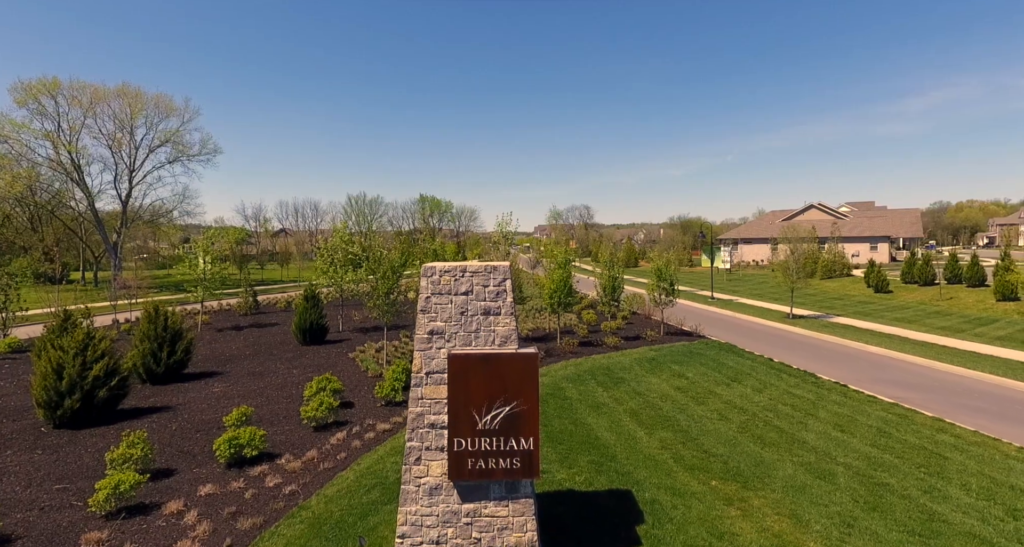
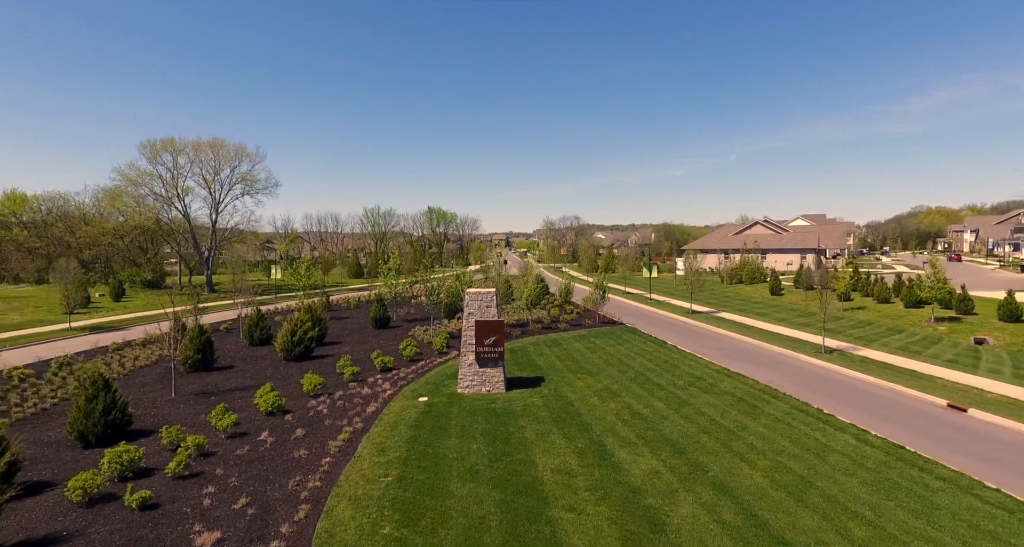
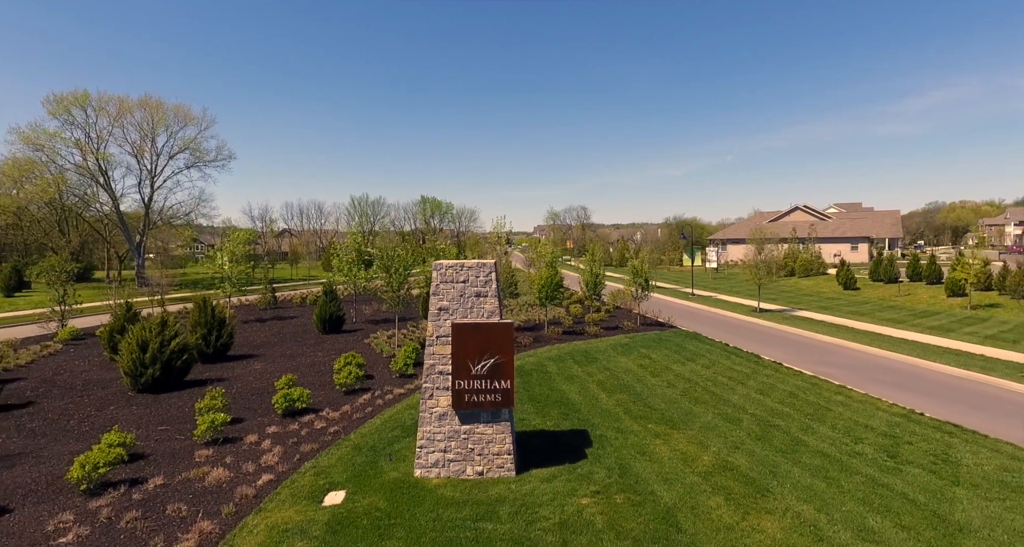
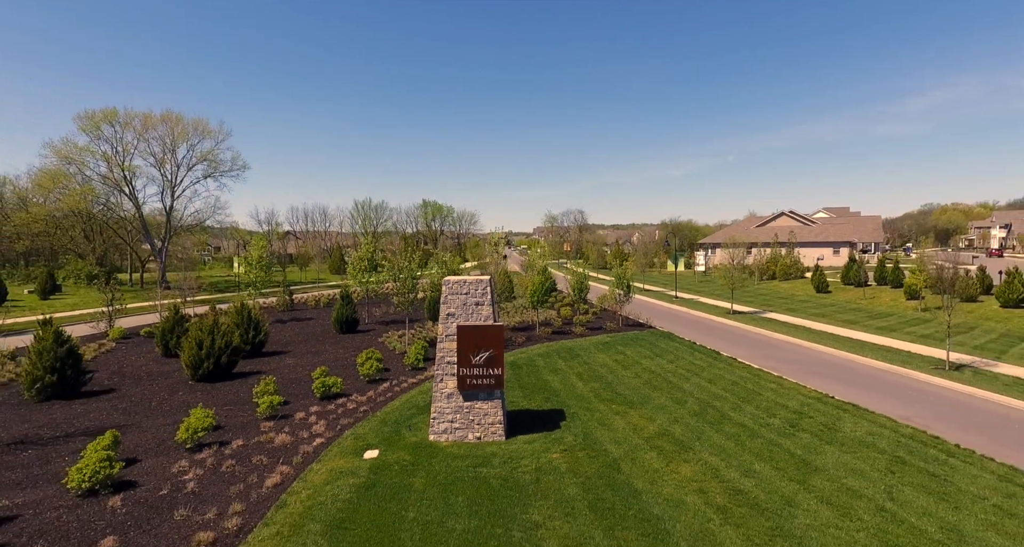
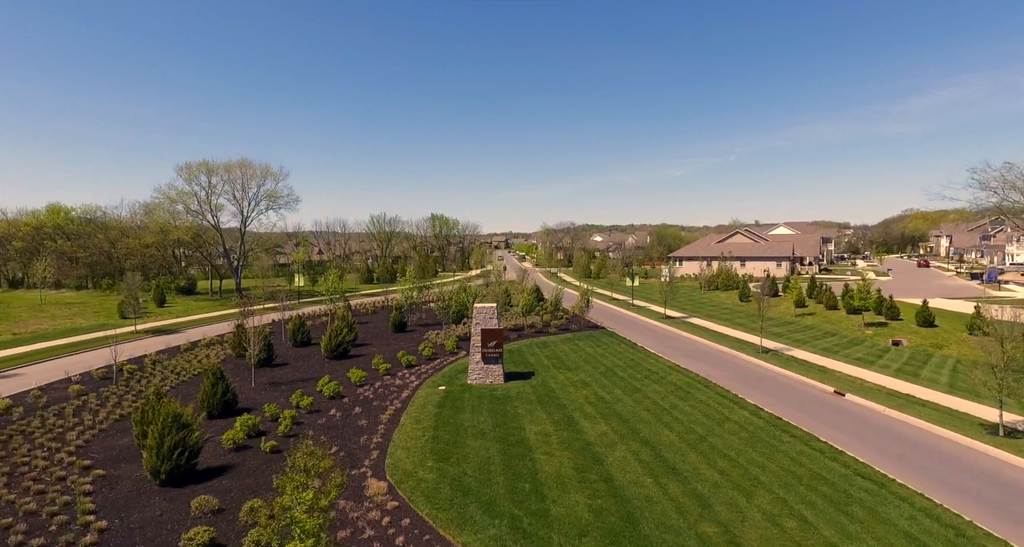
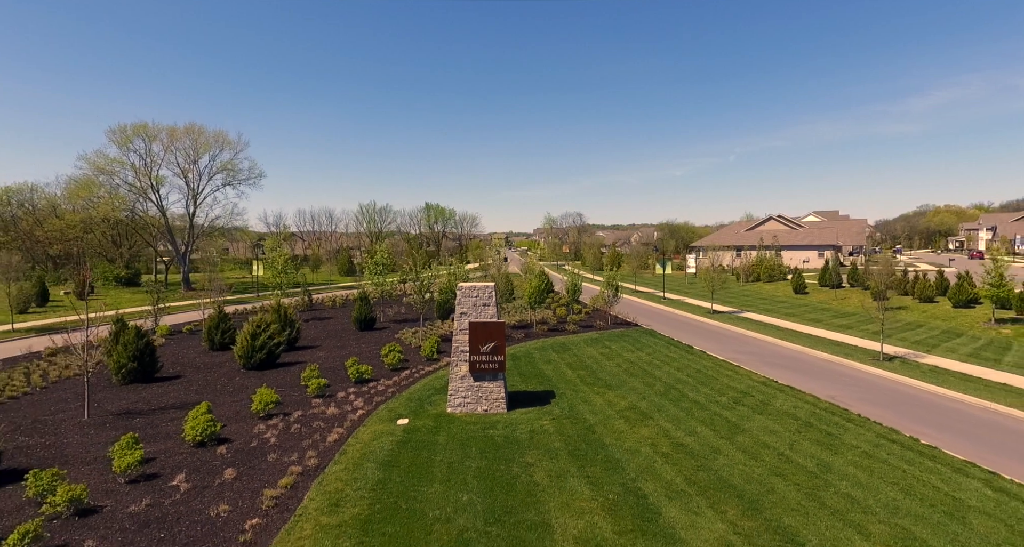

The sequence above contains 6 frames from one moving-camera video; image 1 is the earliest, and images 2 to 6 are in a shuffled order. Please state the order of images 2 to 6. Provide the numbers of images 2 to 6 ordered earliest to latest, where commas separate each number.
3, 4, 6, 2, 5
